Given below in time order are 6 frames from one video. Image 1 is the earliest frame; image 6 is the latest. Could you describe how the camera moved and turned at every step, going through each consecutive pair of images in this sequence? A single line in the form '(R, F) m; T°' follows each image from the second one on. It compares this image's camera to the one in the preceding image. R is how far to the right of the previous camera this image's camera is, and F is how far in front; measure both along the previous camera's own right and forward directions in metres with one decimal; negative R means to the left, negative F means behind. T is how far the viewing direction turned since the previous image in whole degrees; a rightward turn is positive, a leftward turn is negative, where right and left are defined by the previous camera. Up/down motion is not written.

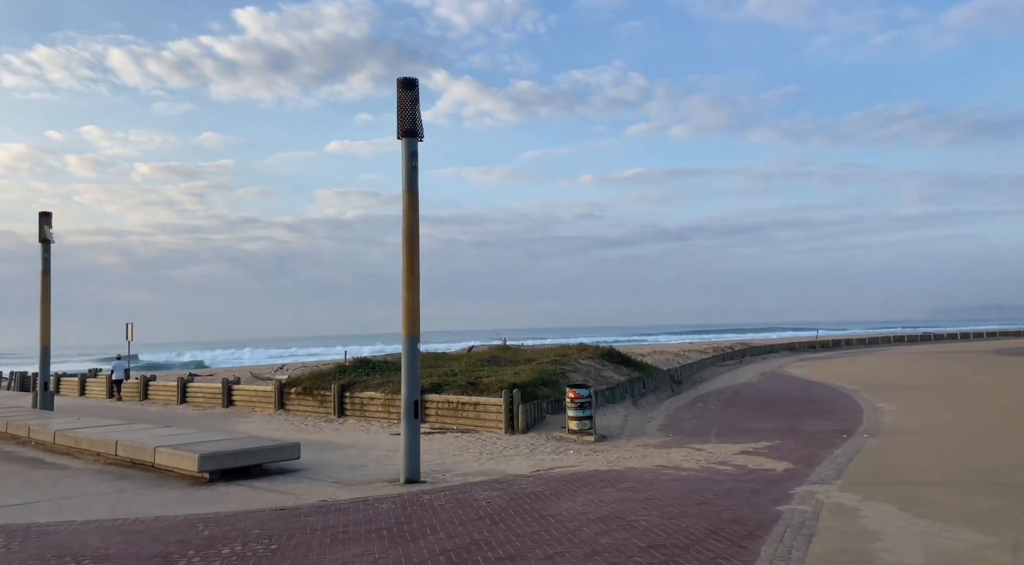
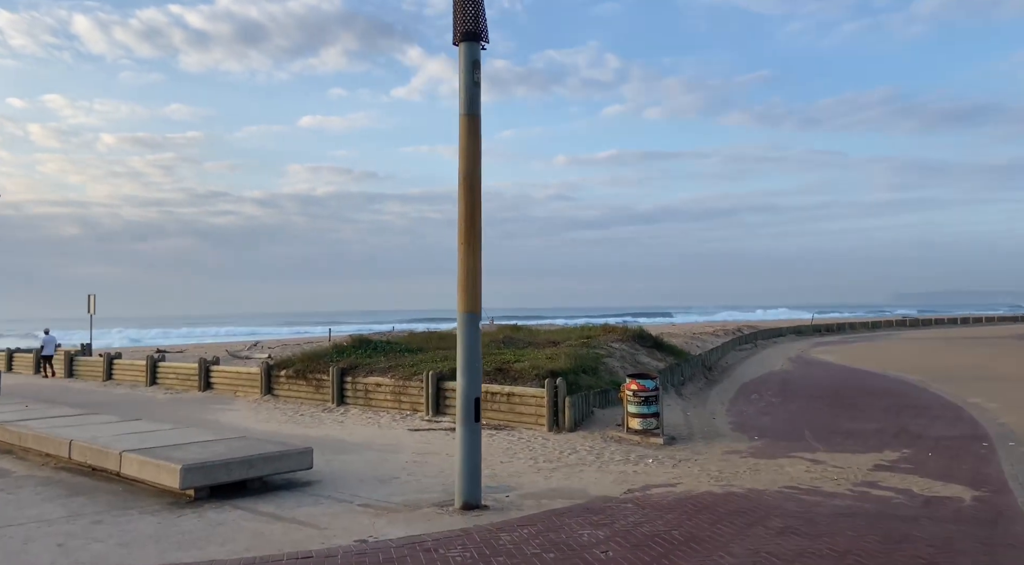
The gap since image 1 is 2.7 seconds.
(-1.2, +2.8) m; +2°
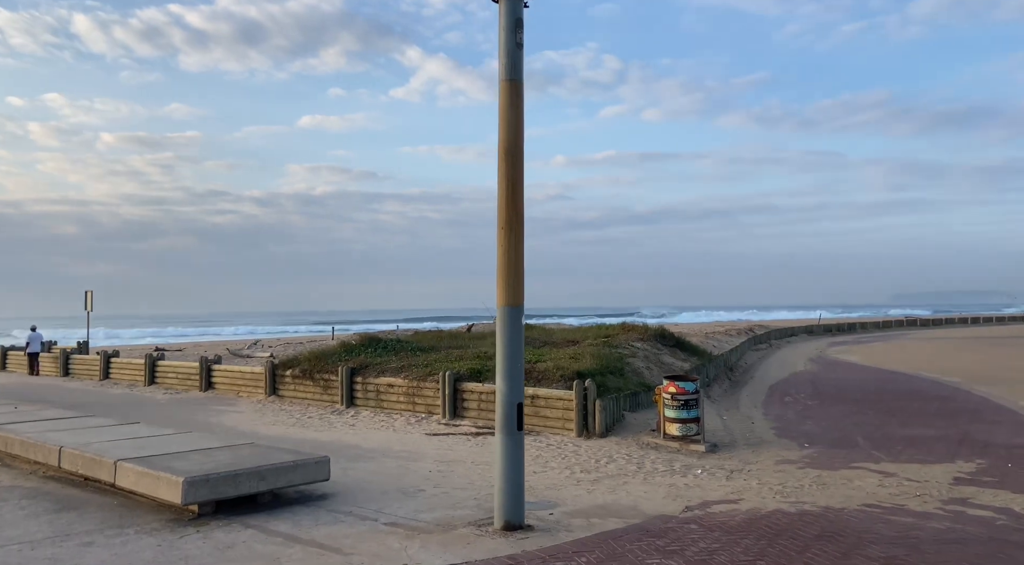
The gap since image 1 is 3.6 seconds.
(-0.4, +1.0) m; 0°
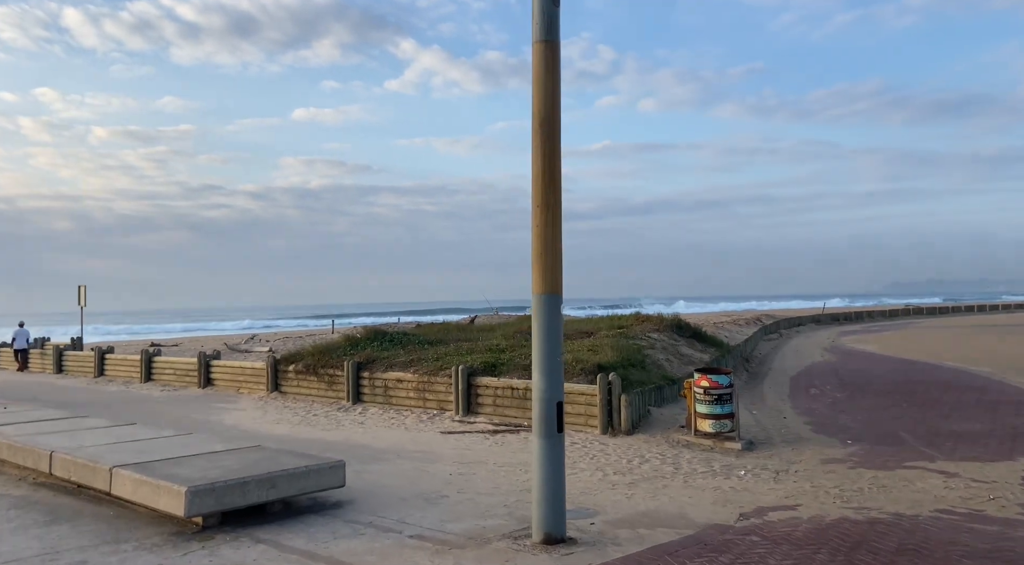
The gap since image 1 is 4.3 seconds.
(-0.3, +0.7) m; 0°
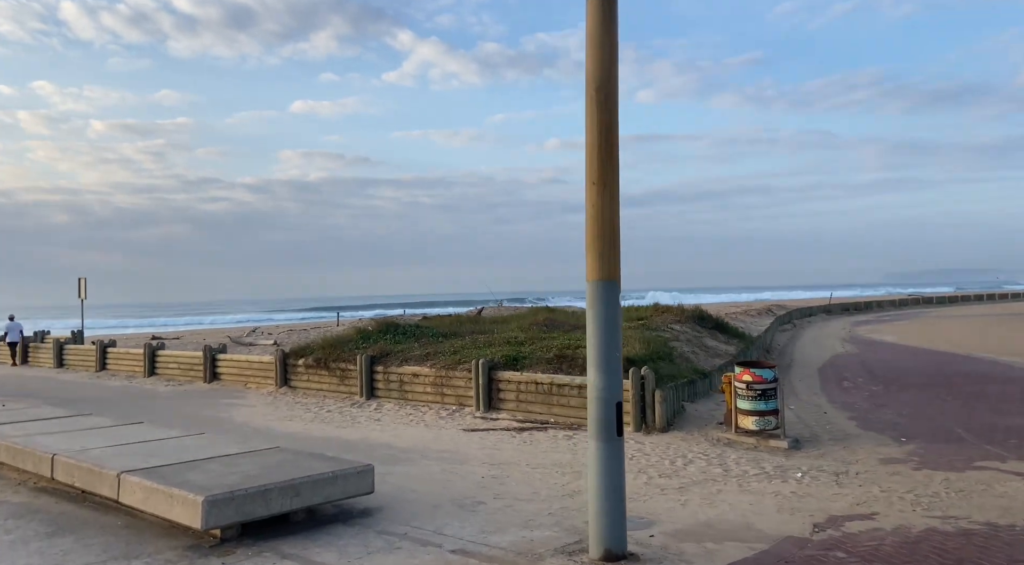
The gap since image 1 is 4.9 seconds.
(-0.4, +0.7) m; 0°
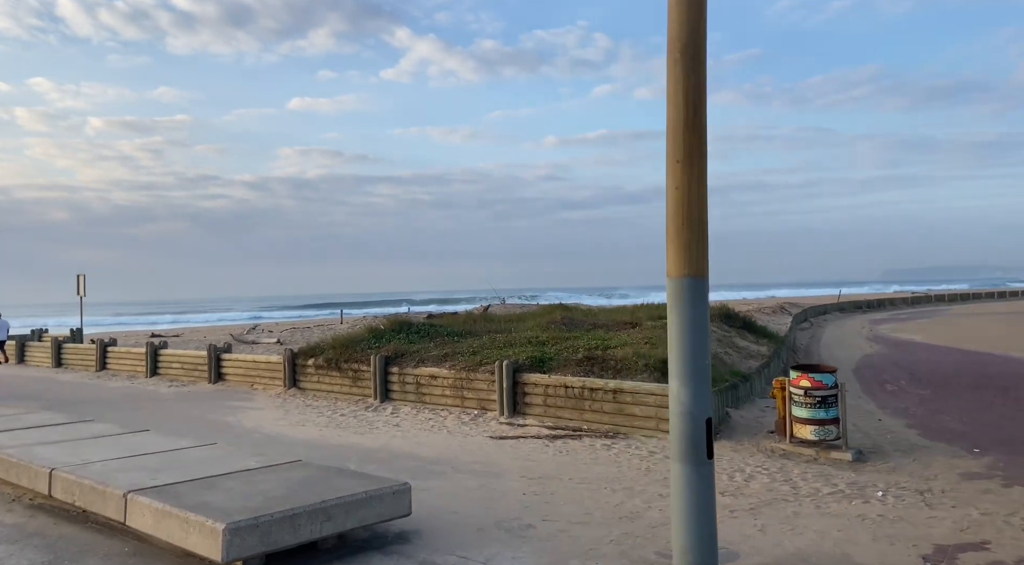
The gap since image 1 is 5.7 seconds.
(-0.4, +0.8) m; 0°
